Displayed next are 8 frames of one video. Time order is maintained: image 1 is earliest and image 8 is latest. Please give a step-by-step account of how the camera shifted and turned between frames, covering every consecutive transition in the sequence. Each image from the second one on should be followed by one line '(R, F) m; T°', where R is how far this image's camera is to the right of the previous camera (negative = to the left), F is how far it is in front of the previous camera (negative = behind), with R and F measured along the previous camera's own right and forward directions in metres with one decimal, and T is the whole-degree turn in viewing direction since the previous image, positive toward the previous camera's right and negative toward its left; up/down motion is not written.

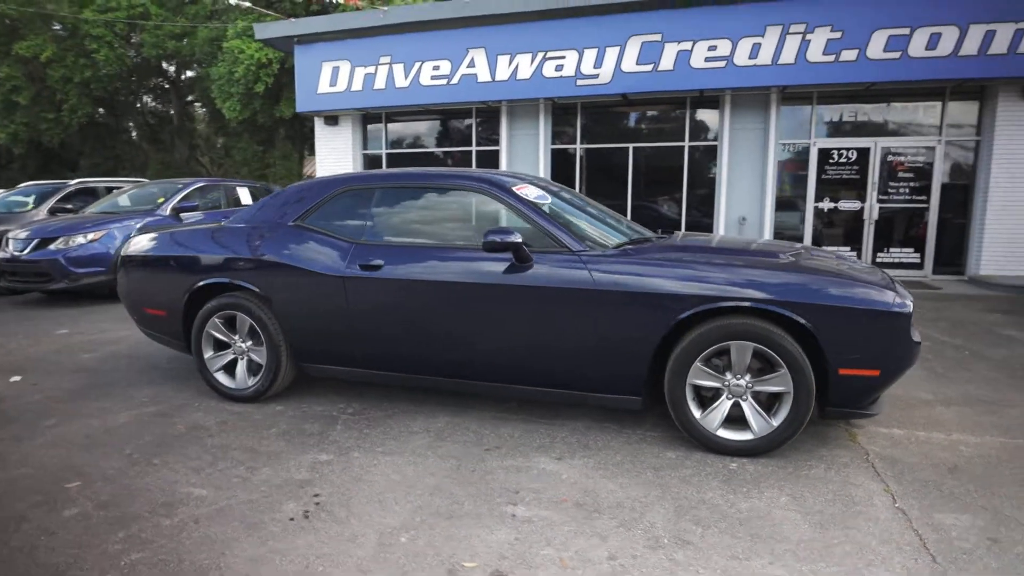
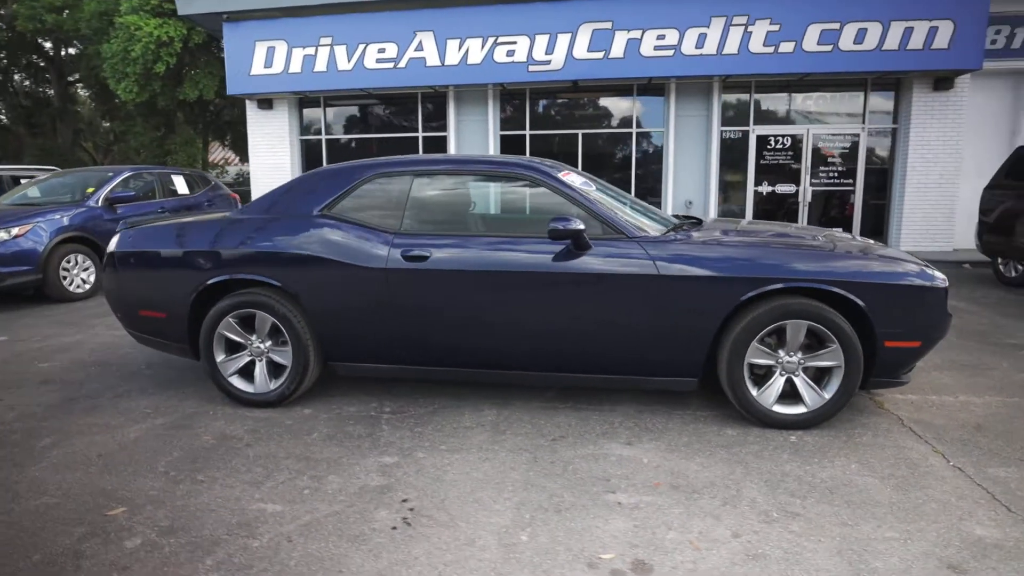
(-1.0, +0.2) m; +9°
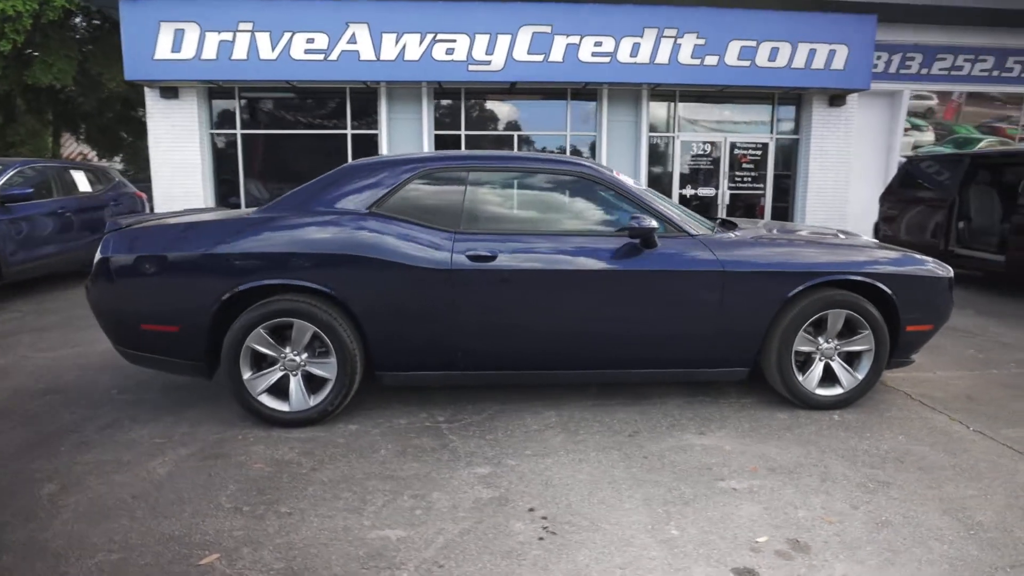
(-1.3, +0.2) m; +12°
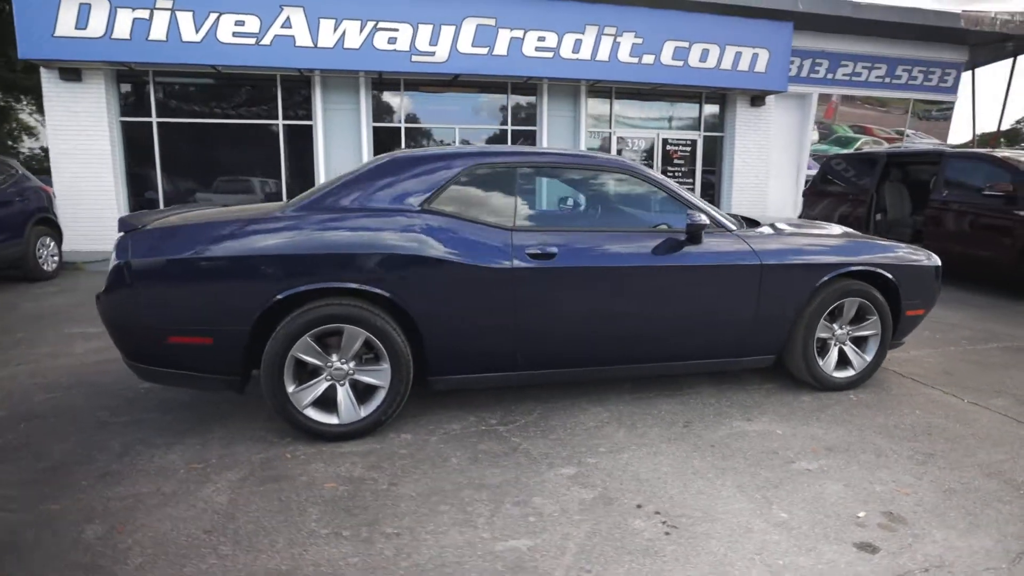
(-1.0, +0.2) m; +10°
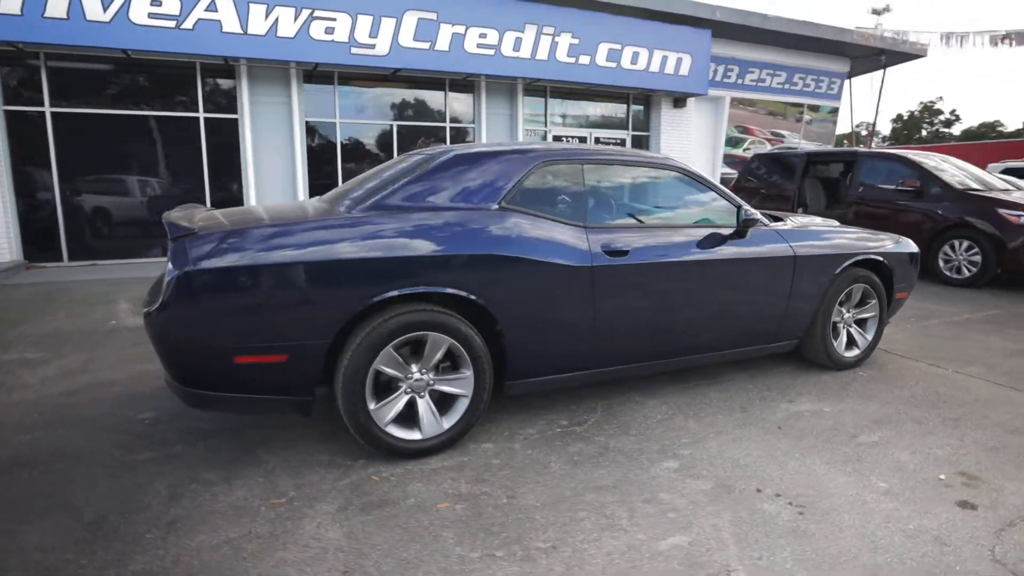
(-1.2, +0.2) m; +11°
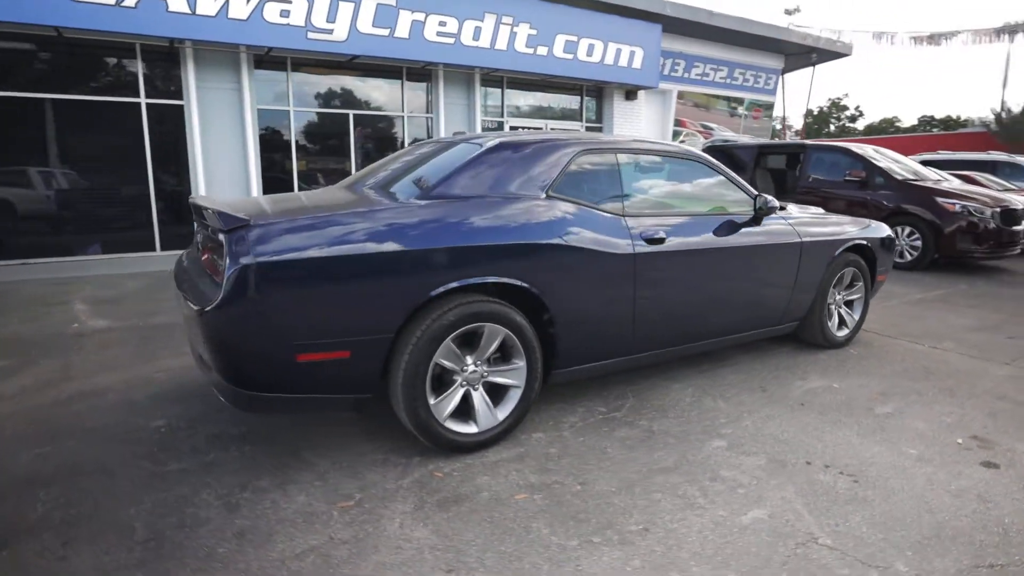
(-0.7, +0.1) m; +7°
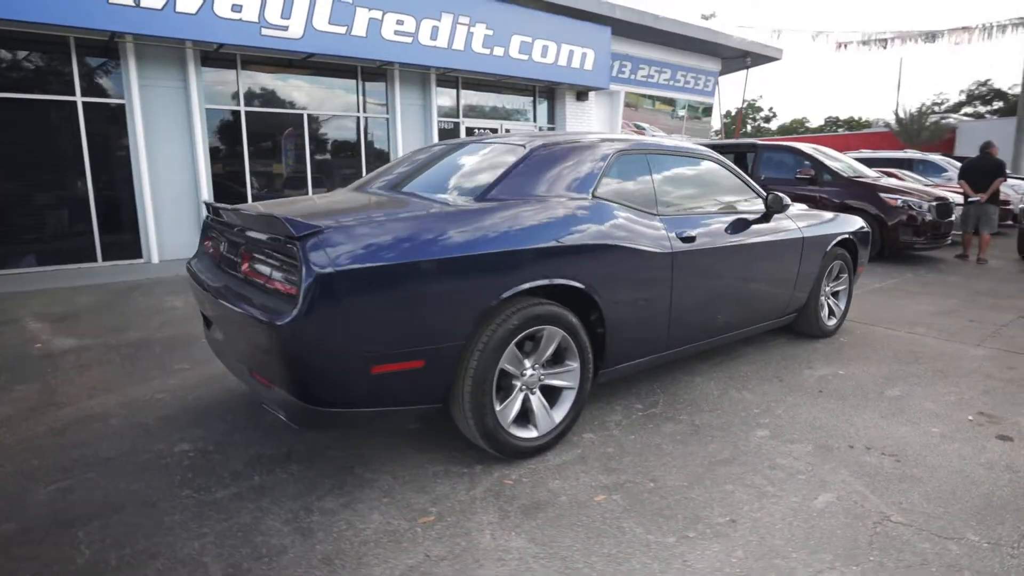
(-0.7, +0.1) m; +7°
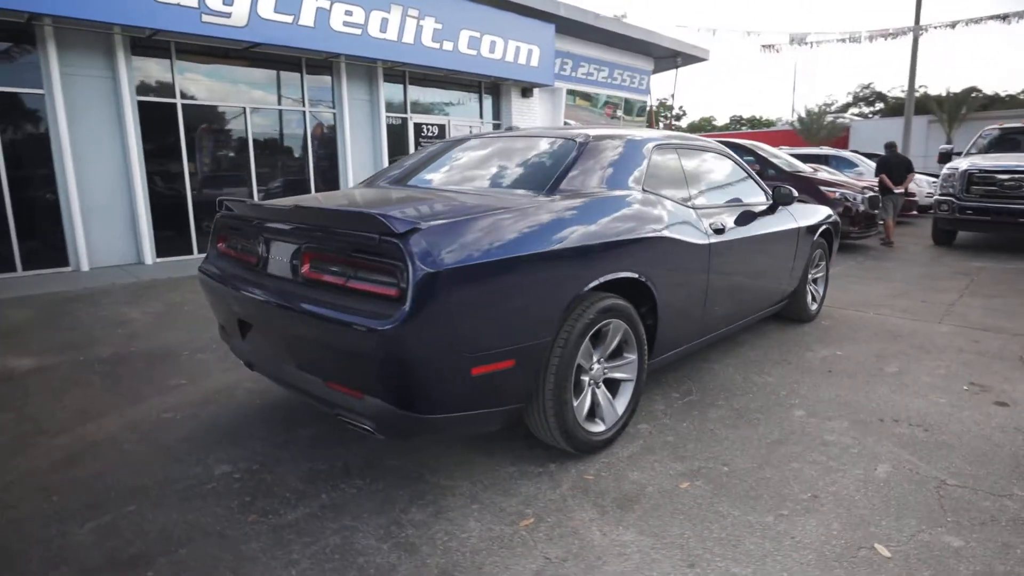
(-0.8, +0.1) m; +8°
